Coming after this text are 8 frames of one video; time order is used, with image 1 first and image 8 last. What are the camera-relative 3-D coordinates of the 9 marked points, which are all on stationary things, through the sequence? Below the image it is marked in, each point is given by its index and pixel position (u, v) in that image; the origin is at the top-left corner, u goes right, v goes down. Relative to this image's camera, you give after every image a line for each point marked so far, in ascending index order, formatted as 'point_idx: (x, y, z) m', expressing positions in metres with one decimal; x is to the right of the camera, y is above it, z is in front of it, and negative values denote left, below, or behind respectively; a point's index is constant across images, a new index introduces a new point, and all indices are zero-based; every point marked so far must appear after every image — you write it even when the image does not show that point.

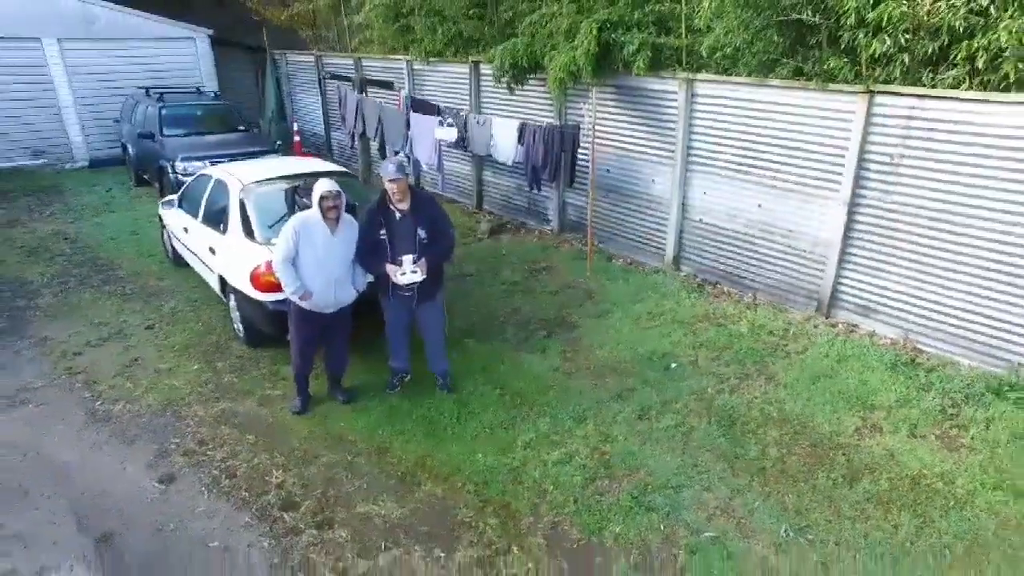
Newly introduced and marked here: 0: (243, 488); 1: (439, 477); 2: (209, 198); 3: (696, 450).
0: (-1.0, -0.8, +3.5) m
1: (-0.3, -0.7, +3.5) m
2: (-1.8, +0.5, +5.4) m
3: (+0.8, -0.7, +3.7) m
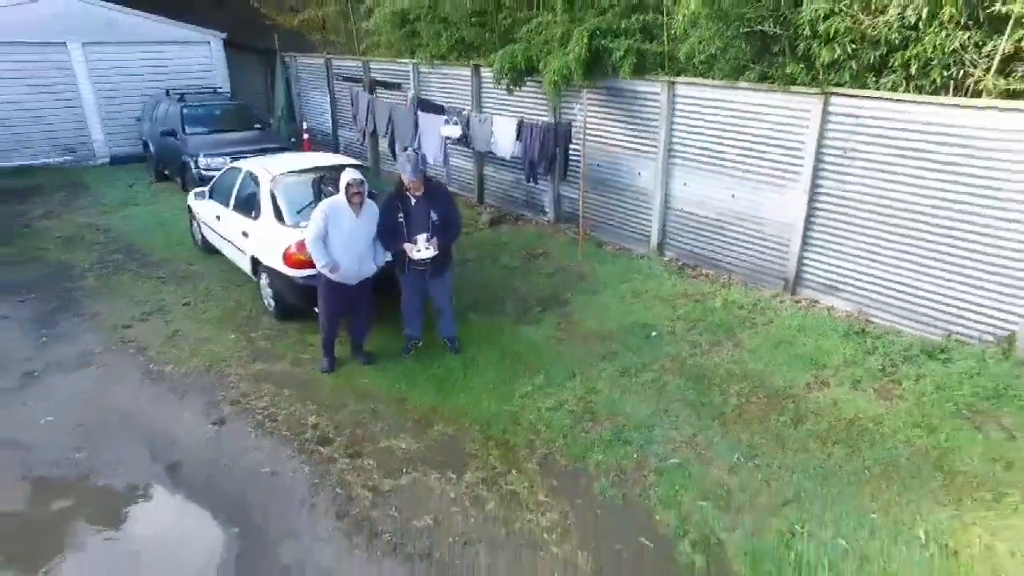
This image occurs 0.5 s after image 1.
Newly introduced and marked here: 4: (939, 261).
0: (-1.0, -0.6, +4.2) m
1: (-0.3, -0.6, +4.2) m
2: (-1.8, +0.7, +6.0) m
3: (+0.8, -0.5, +4.4) m
4: (+2.3, +0.1, +4.7) m
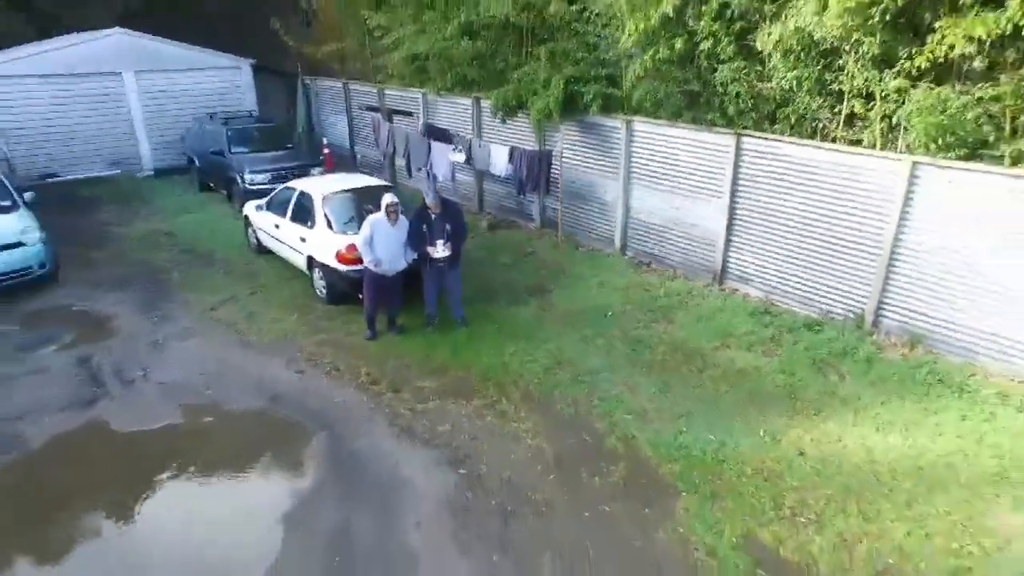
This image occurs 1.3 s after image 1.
0: (-1.1, -0.6, +6.0) m
1: (-0.3, -0.5, +6.0) m
2: (-1.9, +0.7, +7.9) m
3: (+0.7, -0.5, +6.2) m
4: (+2.2, +0.2, +6.5) m
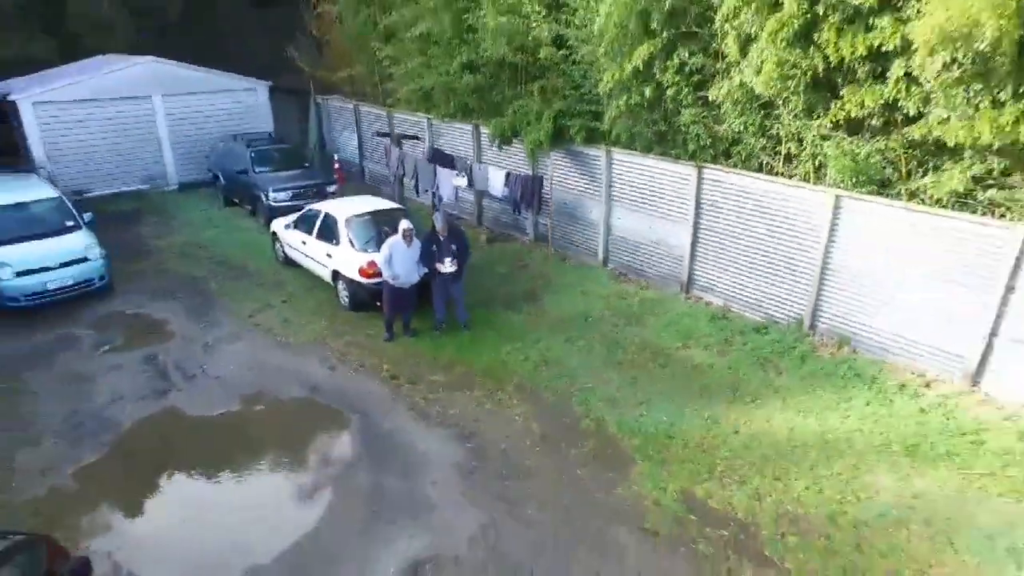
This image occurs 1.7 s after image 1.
0: (-1.1, -0.7, +7.3) m
1: (-0.4, -0.6, +7.3) m
2: (-1.9, +0.7, +9.1) m
3: (+0.7, -0.5, +7.5) m
4: (+2.2, +0.1, +7.8) m
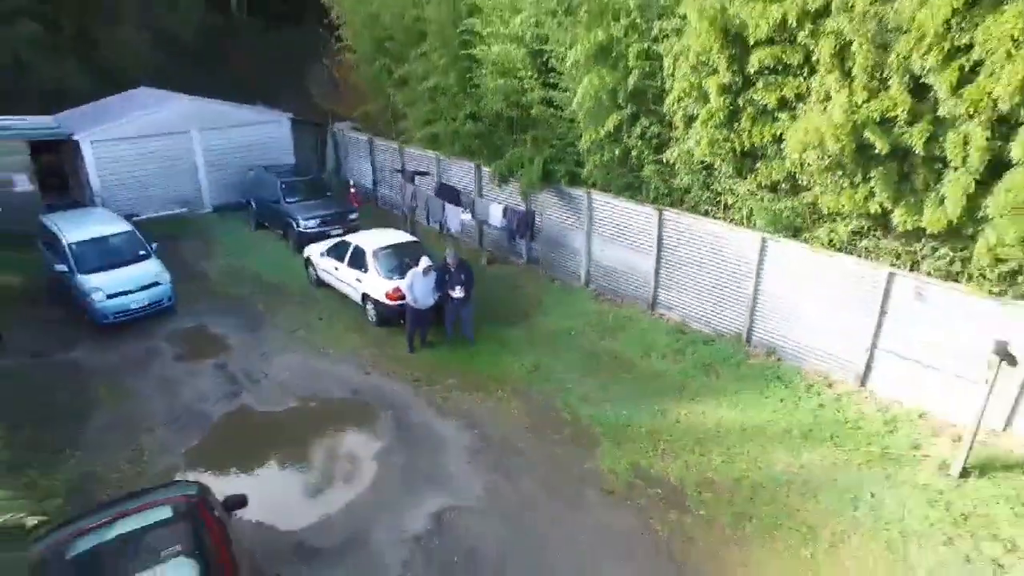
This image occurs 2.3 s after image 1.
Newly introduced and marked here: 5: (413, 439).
0: (-1.2, -0.9, +9.2) m
1: (-0.4, -0.9, +9.2) m
2: (-1.9, +0.4, +11.1) m
3: (+0.6, -0.8, +9.4) m
4: (+2.1, -0.1, +9.7) m
5: (-0.9, -1.3, +7.9) m
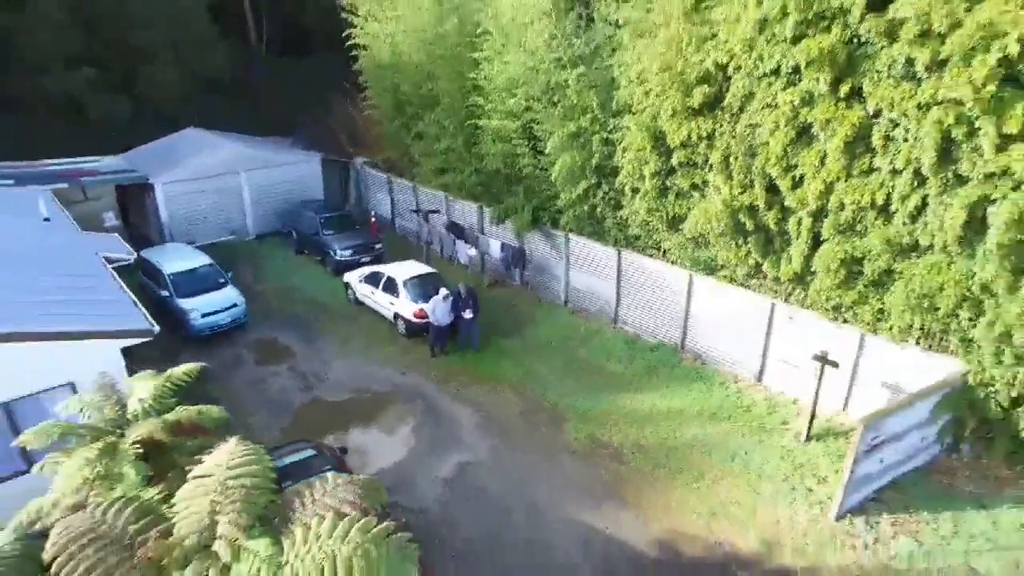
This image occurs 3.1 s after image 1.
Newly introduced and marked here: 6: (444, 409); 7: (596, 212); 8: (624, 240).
0: (-1.2, -1.2, +12.5) m
1: (-0.5, -1.2, +12.6) m
2: (-2.0, +0.1, +14.4) m
3: (+0.6, -1.1, +12.8) m
4: (+2.1, -0.4, +13.1) m
5: (-0.9, -1.6, +11.2) m
6: (-0.9, -1.5, +11.4) m
7: (+1.2, +1.1, +13.3) m
8: (+1.7, +0.8, +13.1) m
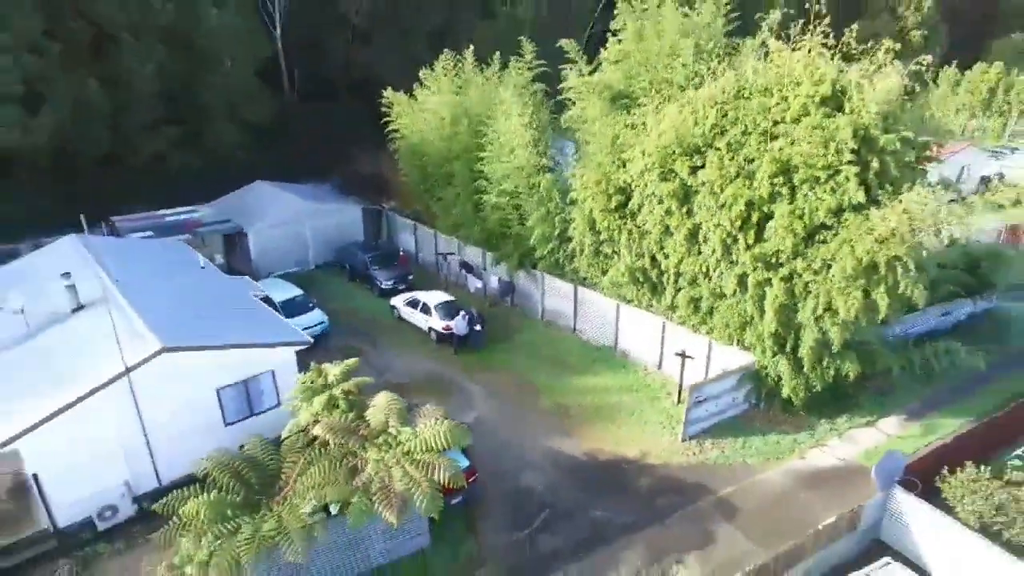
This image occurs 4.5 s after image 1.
0: (-1.3, -1.7, +19.5) m
1: (-0.6, -1.7, +19.5) m
2: (-2.2, -0.4, +21.3) m
3: (+0.4, -1.6, +19.7) m
4: (+1.9, -0.9, +20.0) m
5: (-1.0, -2.1, +18.1) m
6: (-1.0, -2.0, +18.4) m
7: (+1.1, +0.6, +20.3) m
8: (+1.6, +0.4, +20.1) m
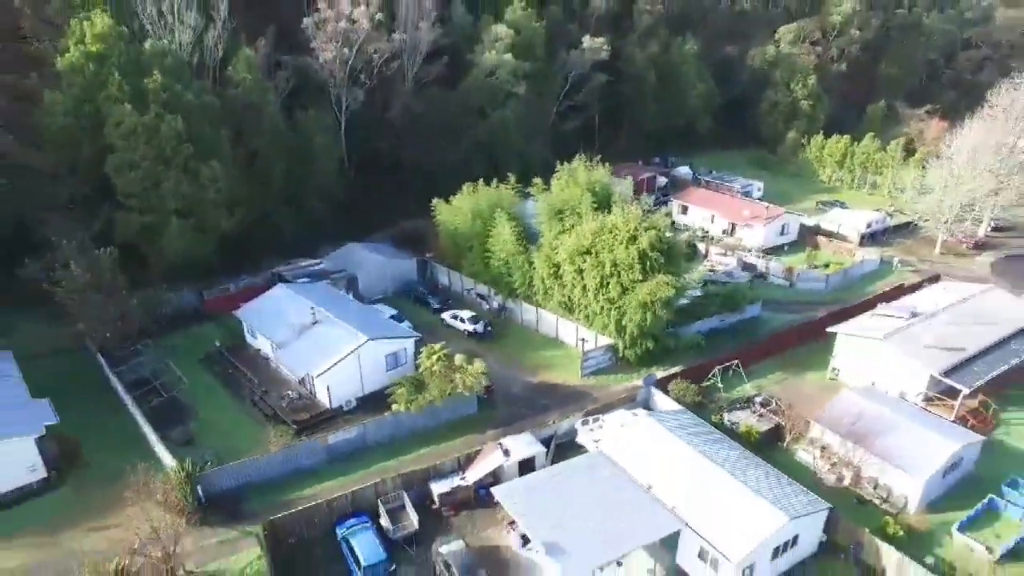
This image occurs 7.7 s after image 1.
0: (-1.6, -2.6, +38.7) m
1: (-0.9, -2.5, +38.8) m
2: (-2.5, -1.3, +40.6) m
3: (+0.2, -2.4, +39.0) m
4: (+1.7, -1.7, +39.3) m
5: (-1.3, -3.0, +37.4) m
6: (-1.2, -2.9, +37.6) m
7: (+0.8, -0.2, +39.5) m
8: (+1.3, -0.5, +39.4) m
